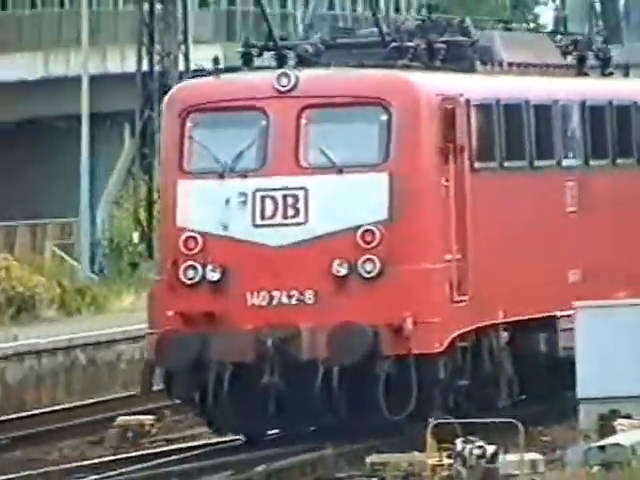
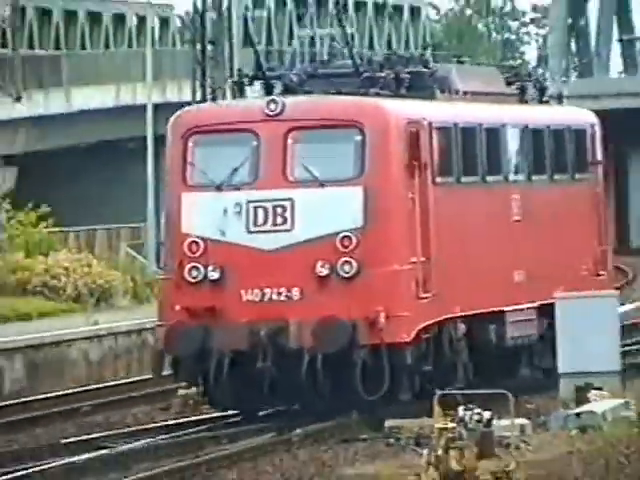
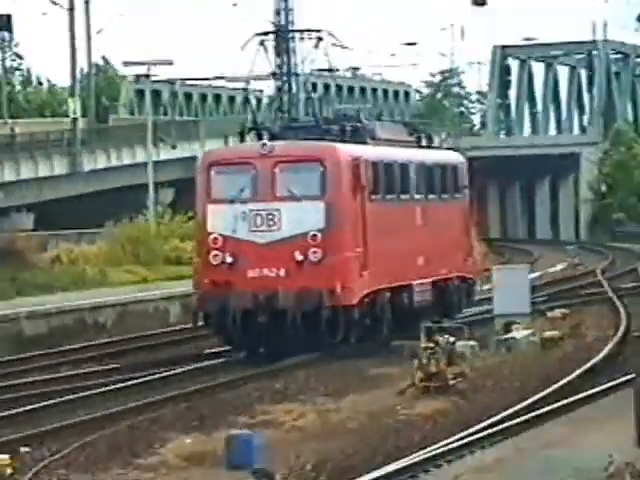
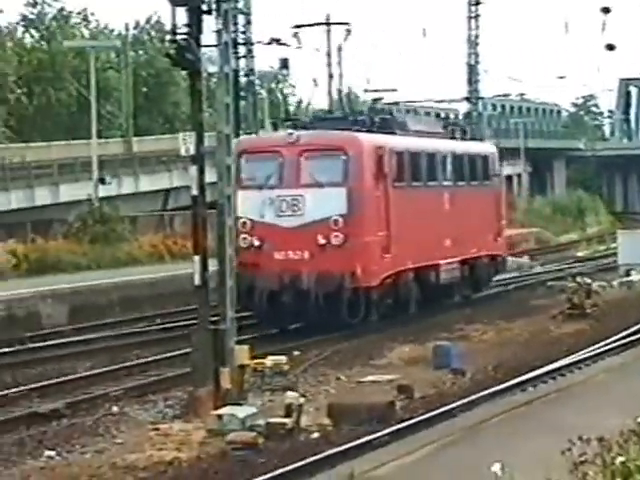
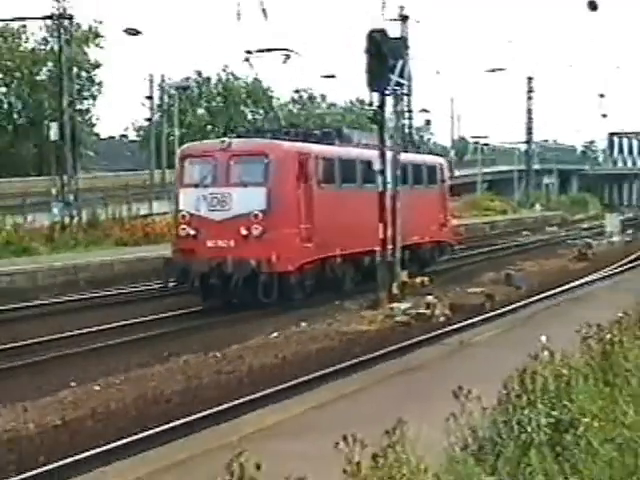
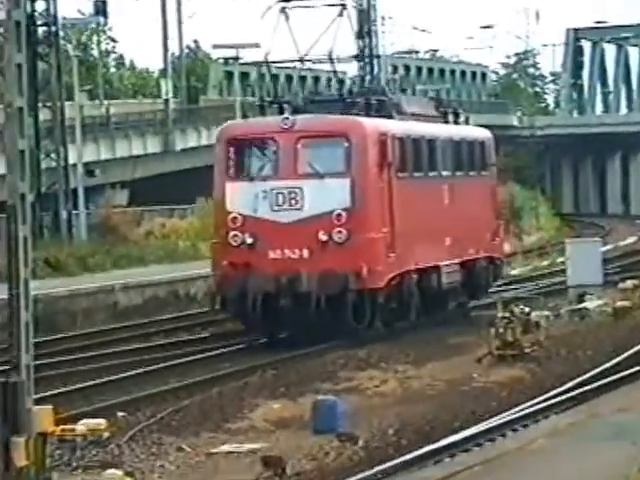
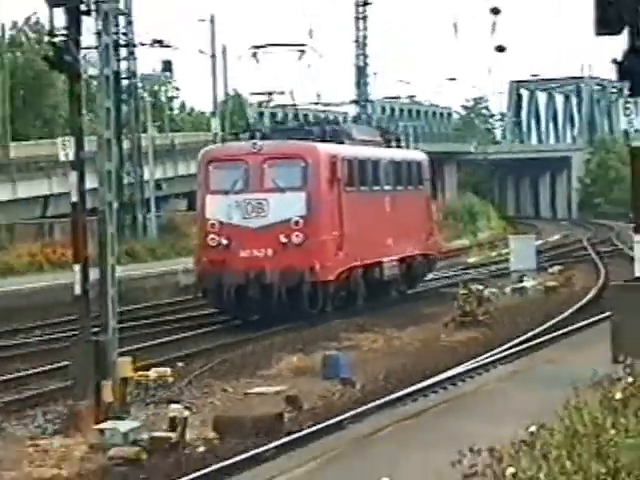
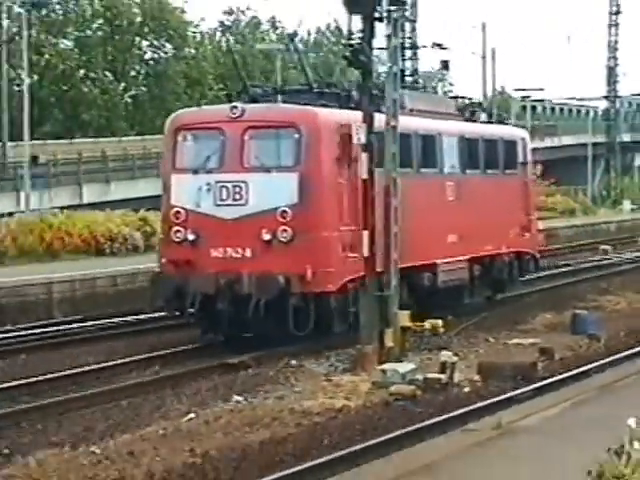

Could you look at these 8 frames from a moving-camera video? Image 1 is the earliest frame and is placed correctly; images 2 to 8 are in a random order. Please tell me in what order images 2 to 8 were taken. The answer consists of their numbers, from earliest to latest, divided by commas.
2, 3, 6, 7, 4, 8, 5
